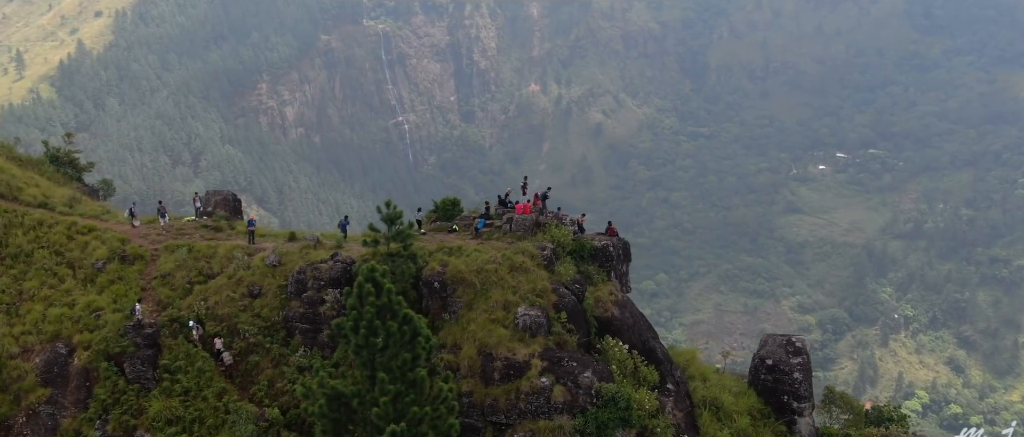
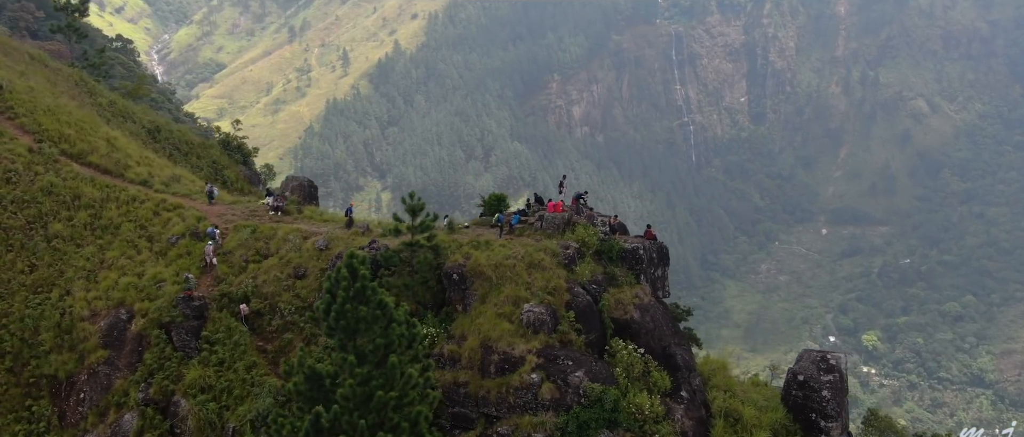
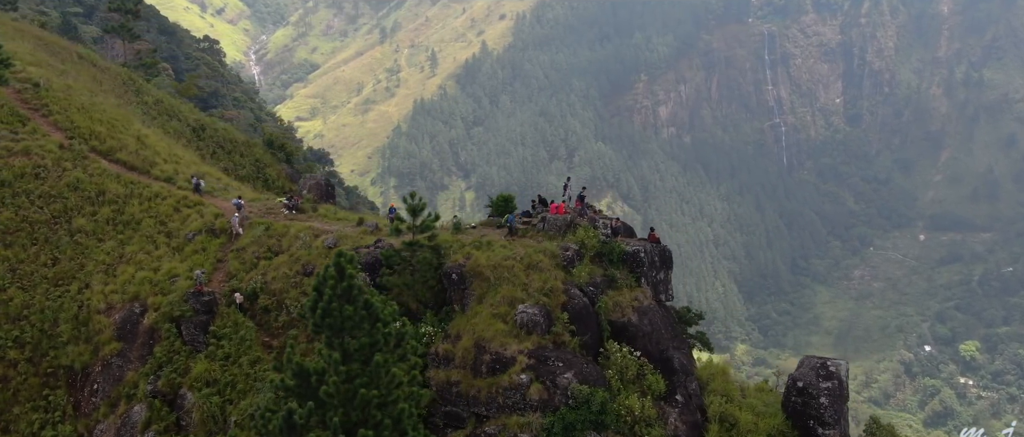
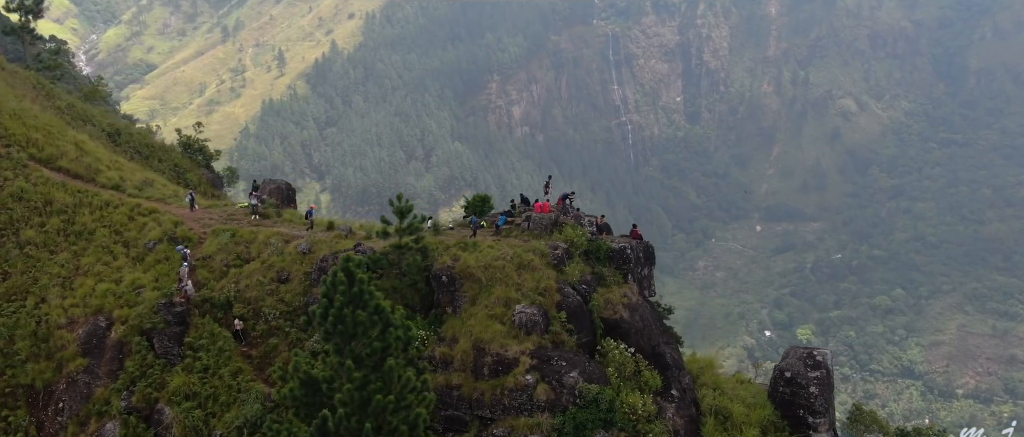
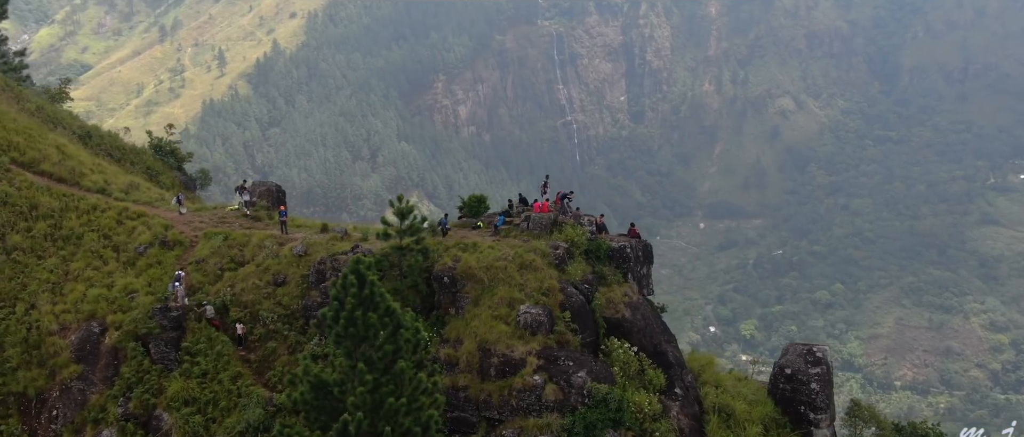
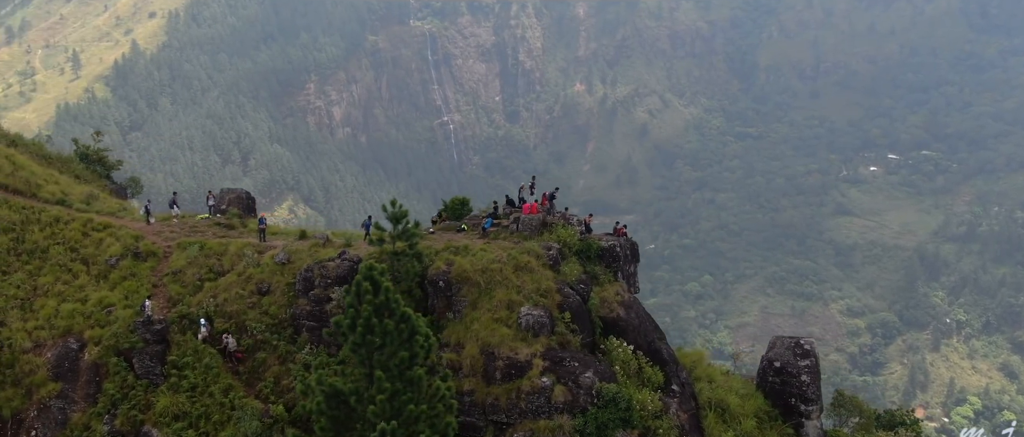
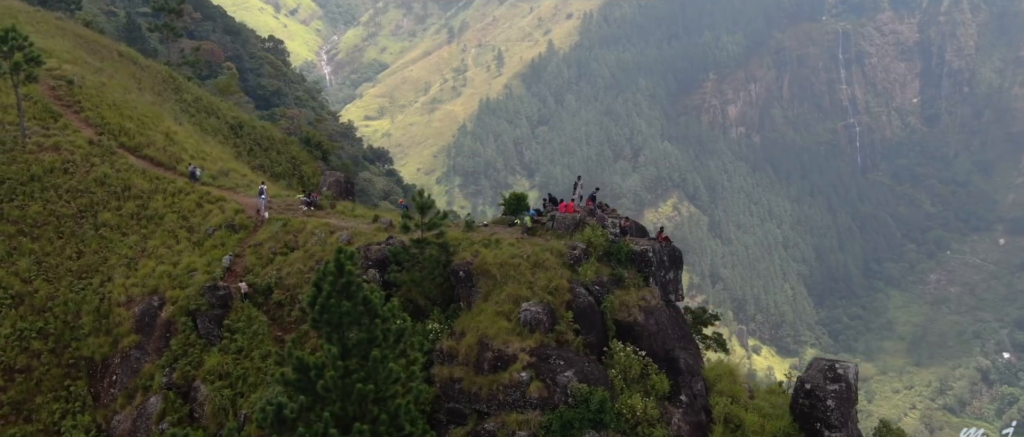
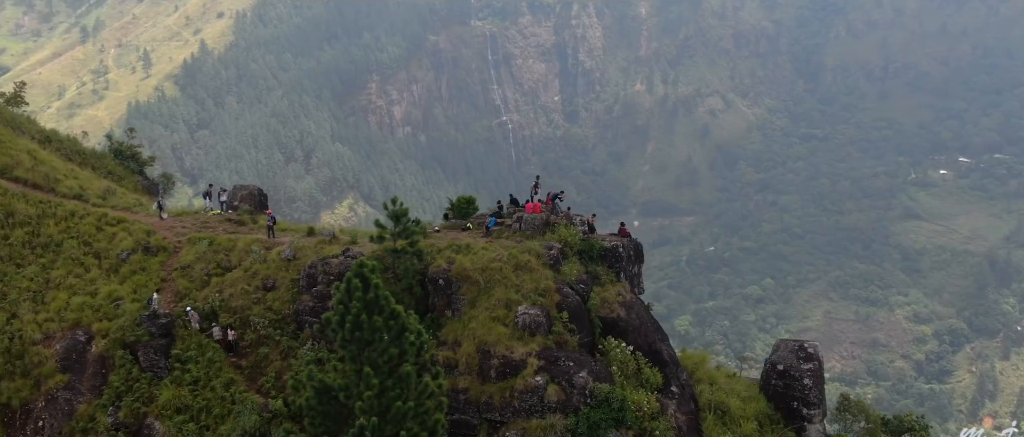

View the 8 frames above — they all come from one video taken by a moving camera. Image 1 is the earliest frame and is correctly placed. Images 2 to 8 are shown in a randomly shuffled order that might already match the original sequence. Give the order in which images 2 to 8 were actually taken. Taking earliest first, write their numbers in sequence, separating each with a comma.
6, 8, 5, 4, 2, 3, 7
